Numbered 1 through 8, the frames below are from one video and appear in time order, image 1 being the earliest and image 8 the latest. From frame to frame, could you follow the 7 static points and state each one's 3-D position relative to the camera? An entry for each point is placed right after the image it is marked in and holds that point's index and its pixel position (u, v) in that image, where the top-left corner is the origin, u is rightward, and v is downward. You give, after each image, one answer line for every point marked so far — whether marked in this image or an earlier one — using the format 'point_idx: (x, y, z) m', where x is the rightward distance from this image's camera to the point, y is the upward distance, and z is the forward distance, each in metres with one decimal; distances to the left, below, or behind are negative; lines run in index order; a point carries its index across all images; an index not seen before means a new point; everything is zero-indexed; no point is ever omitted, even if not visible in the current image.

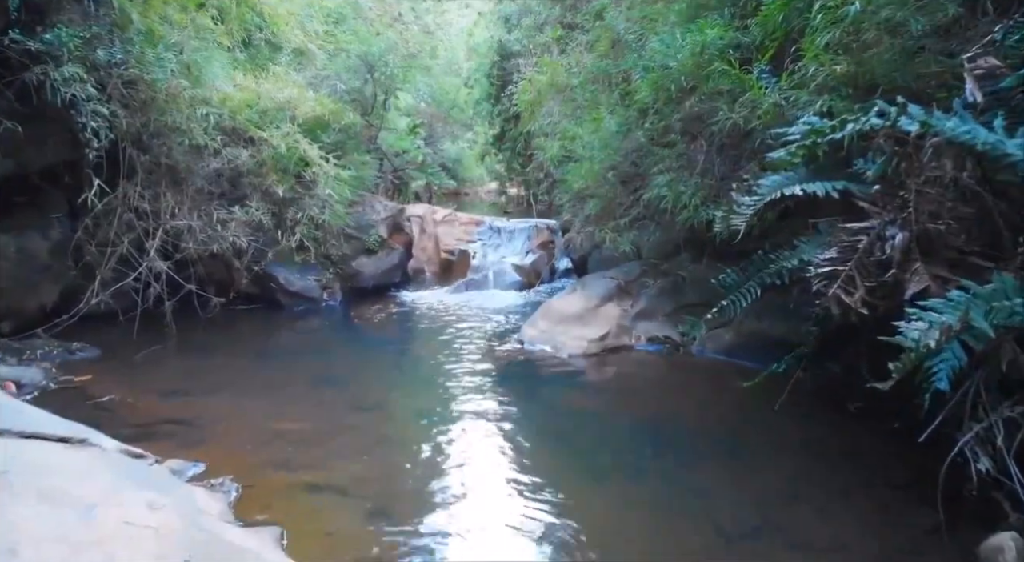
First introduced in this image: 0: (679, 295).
0: (+1.6, -0.1, +6.0) m
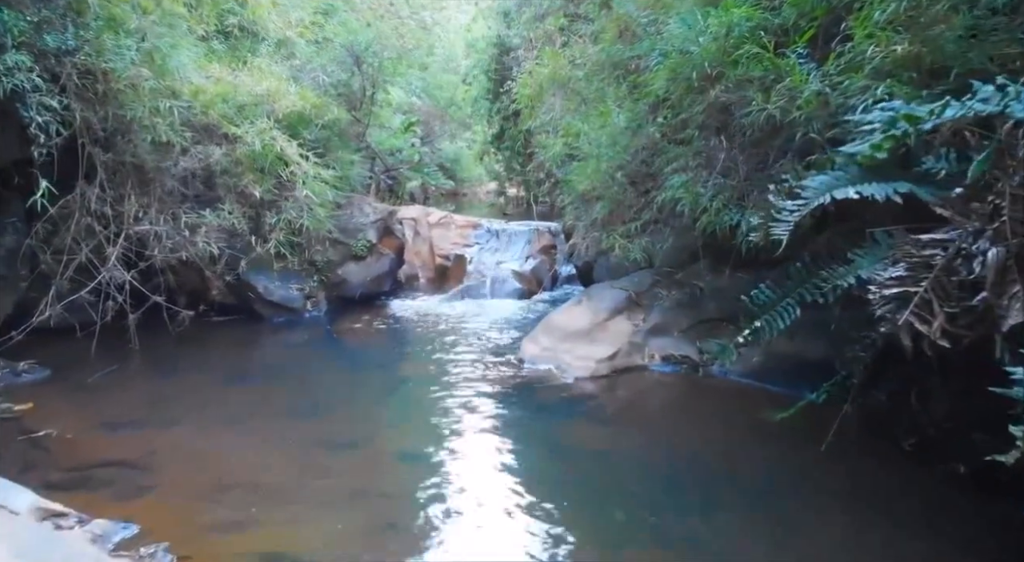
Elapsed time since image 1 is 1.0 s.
0: (+1.6, -0.2, +5.4) m
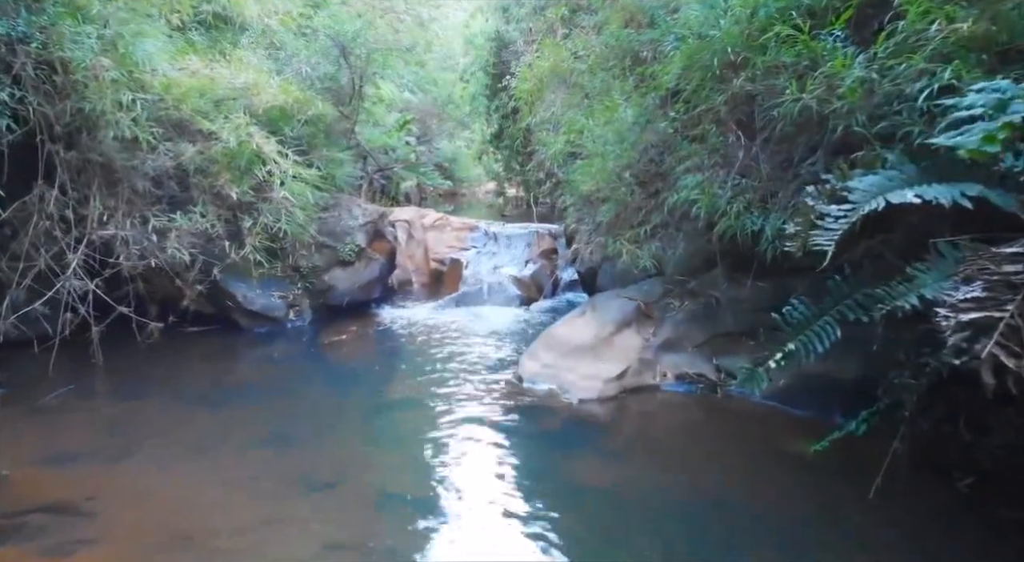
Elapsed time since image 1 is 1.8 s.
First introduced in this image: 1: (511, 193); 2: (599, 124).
0: (+1.6, -0.3, +4.9) m
1: (0.0, +1.9, +13.6) m
2: (+0.8, +1.4, +5.8) m
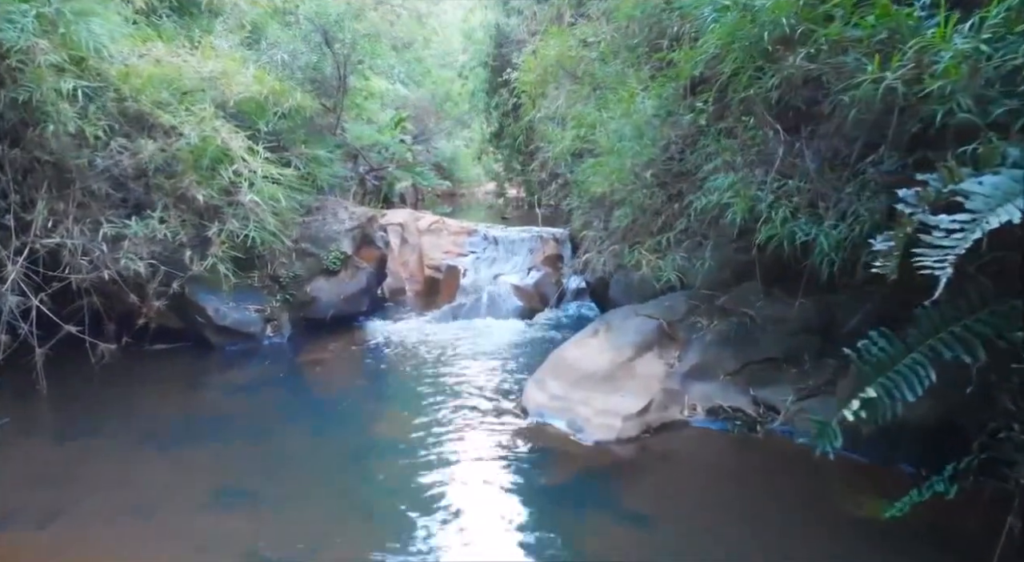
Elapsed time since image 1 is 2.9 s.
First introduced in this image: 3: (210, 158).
0: (+1.6, -0.4, +4.3) m
1: (0.0, +1.8, +13.0) m
2: (+0.8, +1.3, +5.2) m
3: (-2.5, +1.0, +5.2) m
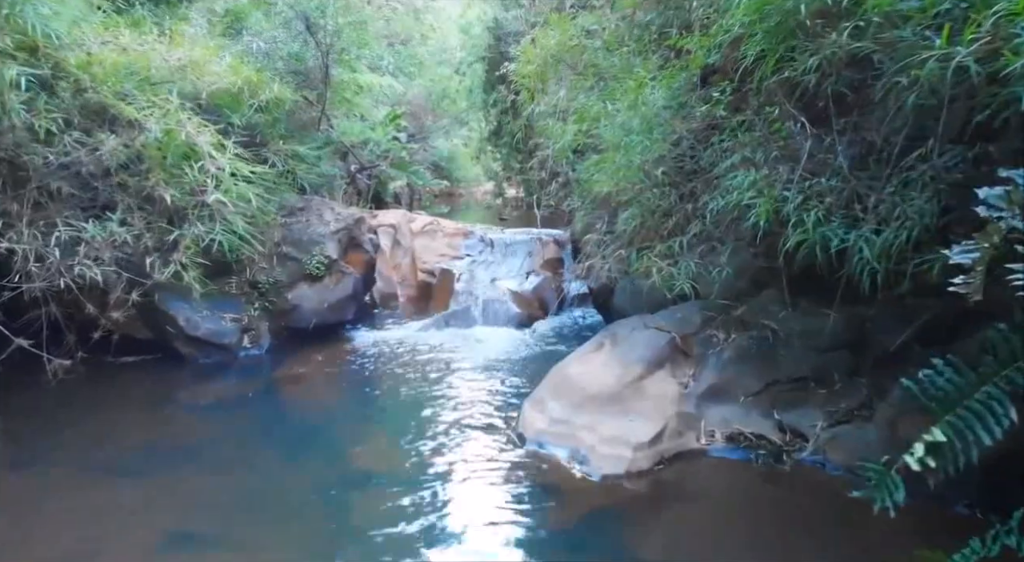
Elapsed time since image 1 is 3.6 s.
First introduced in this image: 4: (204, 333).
0: (+1.6, -0.5, +3.8) m
1: (0.0, +1.7, +12.5) m
2: (+0.8, +1.3, +4.7) m
3: (-2.5, +1.0, +4.7) m
4: (-2.6, -0.4, +5.4) m
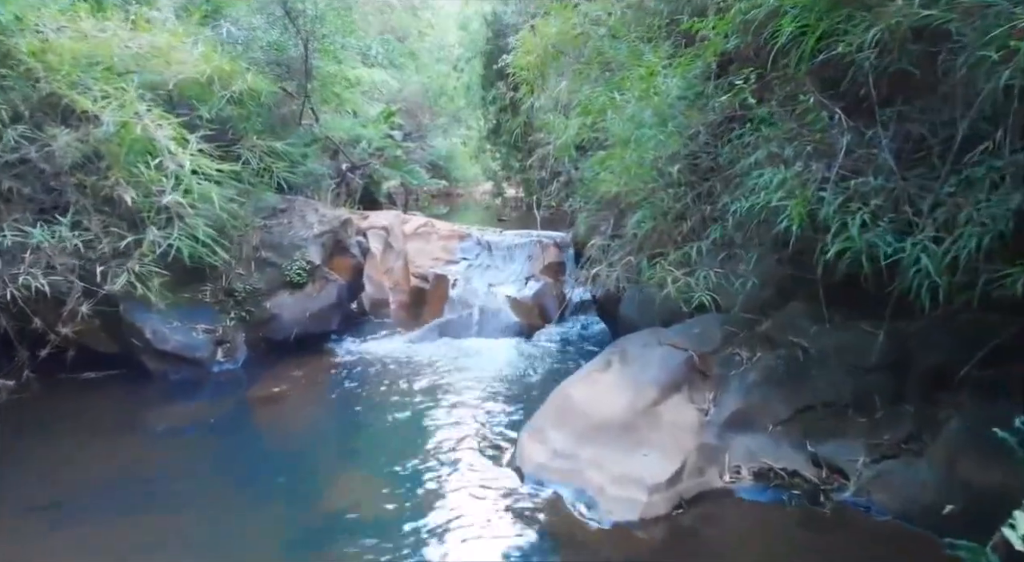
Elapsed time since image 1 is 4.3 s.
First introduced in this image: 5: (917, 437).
0: (+1.5, -0.6, +3.4) m
1: (-0.1, +1.7, +12.0) m
2: (+0.8, +1.2, +4.3) m
3: (-2.6, +0.9, +4.3) m
4: (-2.6, -0.5, +4.9) m
5: (+2.0, -0.8, +3.1) m
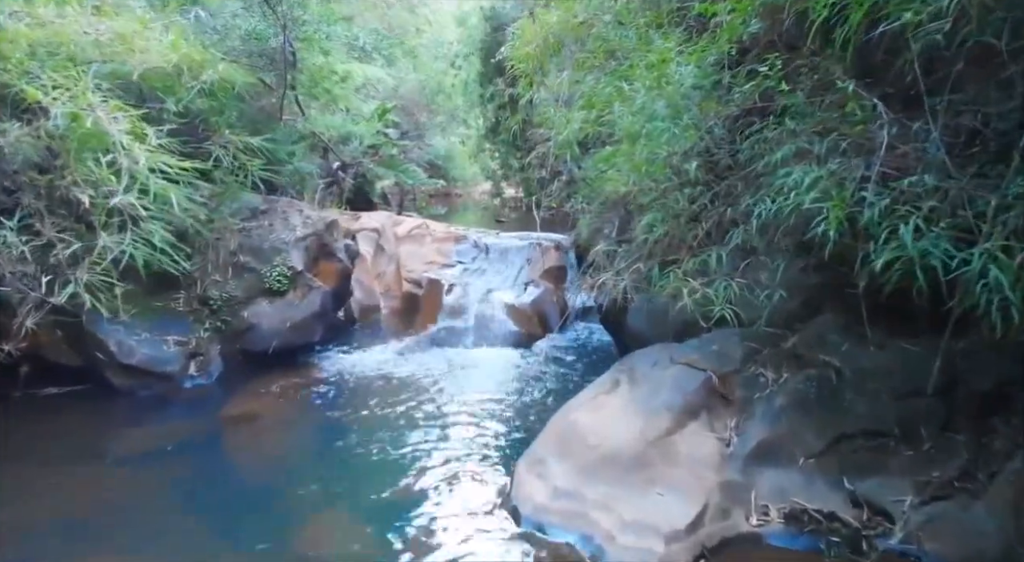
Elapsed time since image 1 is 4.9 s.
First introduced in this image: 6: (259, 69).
0: (+1.5, -0.6, +3.0) m
1: (-0.1, +1.6, +11.6) m
2: (+0.7, +1.1, +3.8) m
3: (-2.6, +0.8, +3.9) m
4: (-2.6, -0.6, +4.5) m
5: (+1.9, -0.8, +2.7) m
6: (-2.3, +1.9, +5.7) m
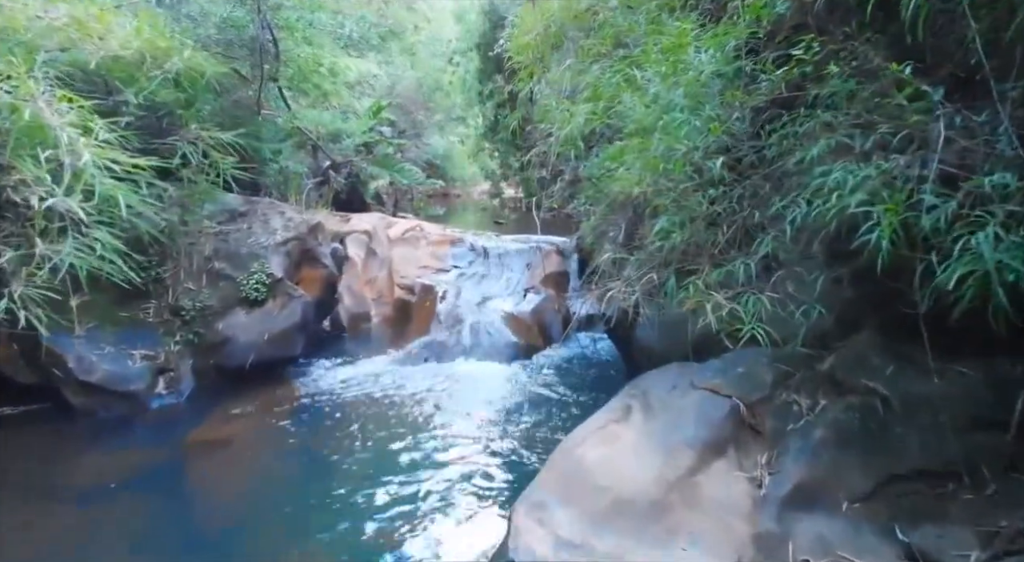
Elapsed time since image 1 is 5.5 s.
0: (+1.5, -0.7, +2.6) m
1: (-0.1, +1.5, +11.2) m
2: (+0.7, +1.1, +3.4) m
3: (-2.6, +0.8, +3.5) m
4: (-2.7, -0.6, +4.1) m
5: (+1.9, -0.9, +2.3) m
6: (-2.3, +1.8, +5.3) m
